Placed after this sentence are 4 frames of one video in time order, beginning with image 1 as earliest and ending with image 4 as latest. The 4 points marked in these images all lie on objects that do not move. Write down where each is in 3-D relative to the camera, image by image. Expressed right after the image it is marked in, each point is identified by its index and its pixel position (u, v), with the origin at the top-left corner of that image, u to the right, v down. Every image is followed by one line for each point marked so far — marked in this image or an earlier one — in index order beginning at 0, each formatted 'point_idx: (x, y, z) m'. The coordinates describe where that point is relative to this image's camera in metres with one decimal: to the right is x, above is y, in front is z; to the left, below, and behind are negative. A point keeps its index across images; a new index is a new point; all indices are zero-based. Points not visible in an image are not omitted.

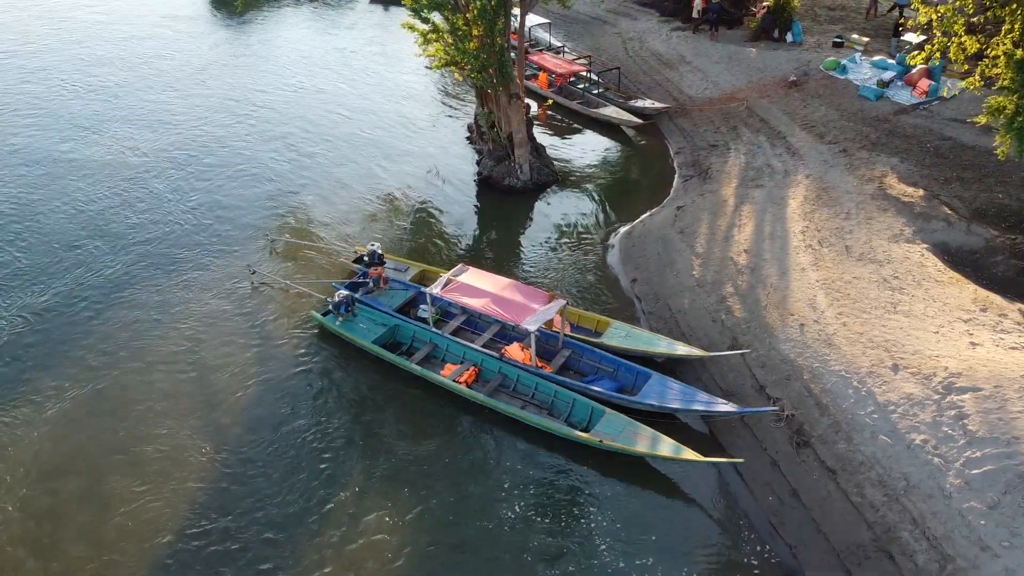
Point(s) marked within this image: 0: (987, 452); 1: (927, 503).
0: (+10.3, -3.6, +17.9) m
1: (+8.9, -4.6, +17.5) m
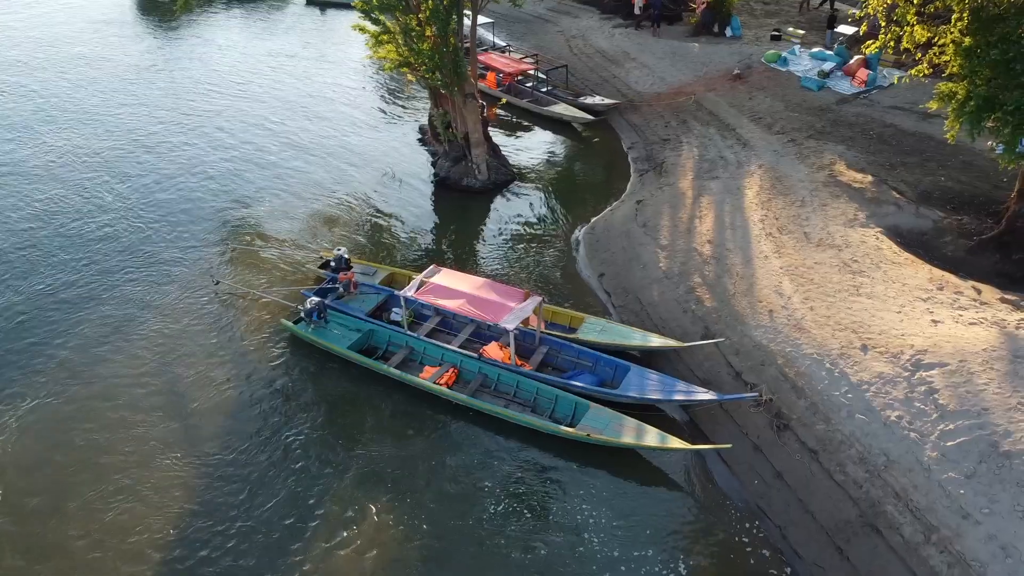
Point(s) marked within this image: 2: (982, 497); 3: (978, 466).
0: (+10.1, -3.1, +18.6) m
1: (+8.7, -4.2, +18.1) m
2: (+9.8, -4.4, +17.1) m
3: (+10.0, -3.8, +17.7) m
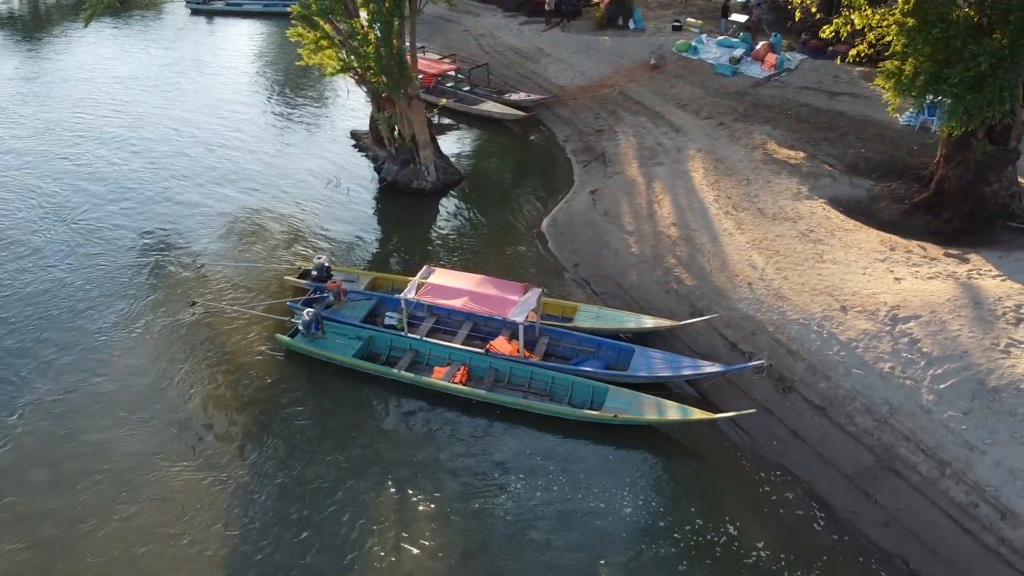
0: (+10.9, -2.0, +20.6) m
1: (+9.7, -3.2, +19.8) m
2: (+10.9, -3.3, +19.0) m
3: (+11.0, -2.7, +19.6) m
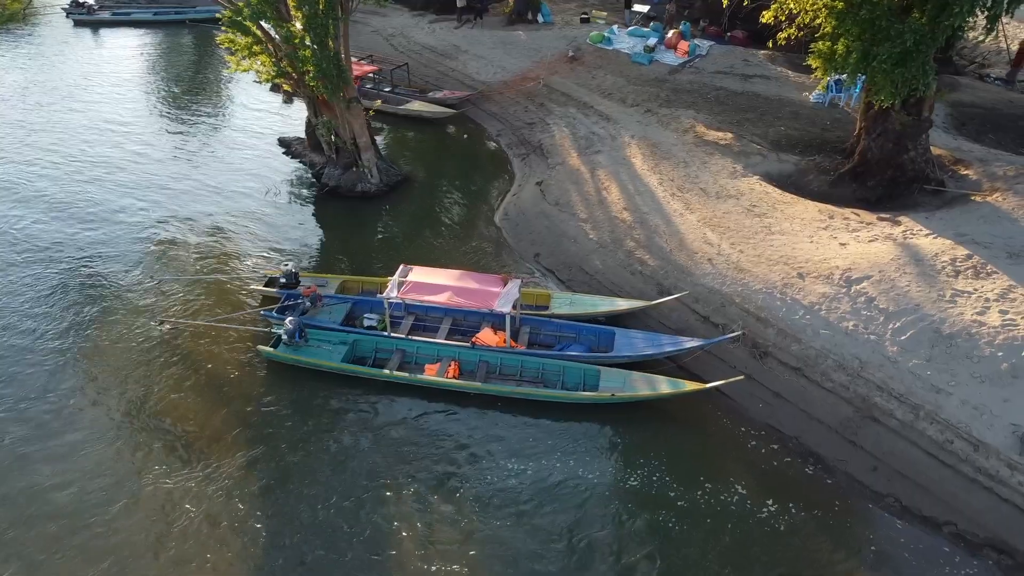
0: (+10.7, -0.9, +22.4) m
1: (+9.7, -2.2, +21.5) m
2: (+11.0, -2.2, +20.8) m
3: (+11.0, -1.6, +21.5) m
